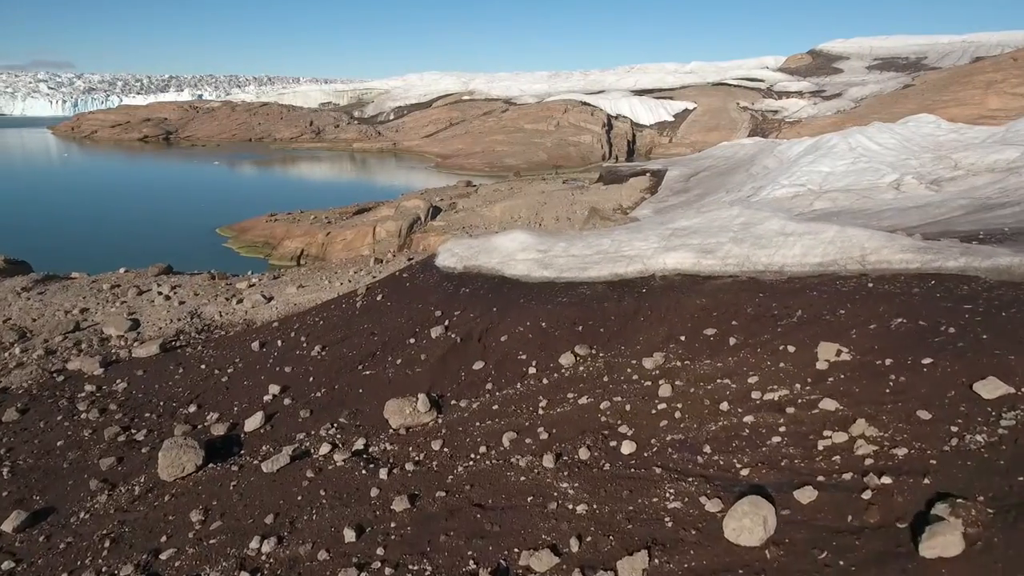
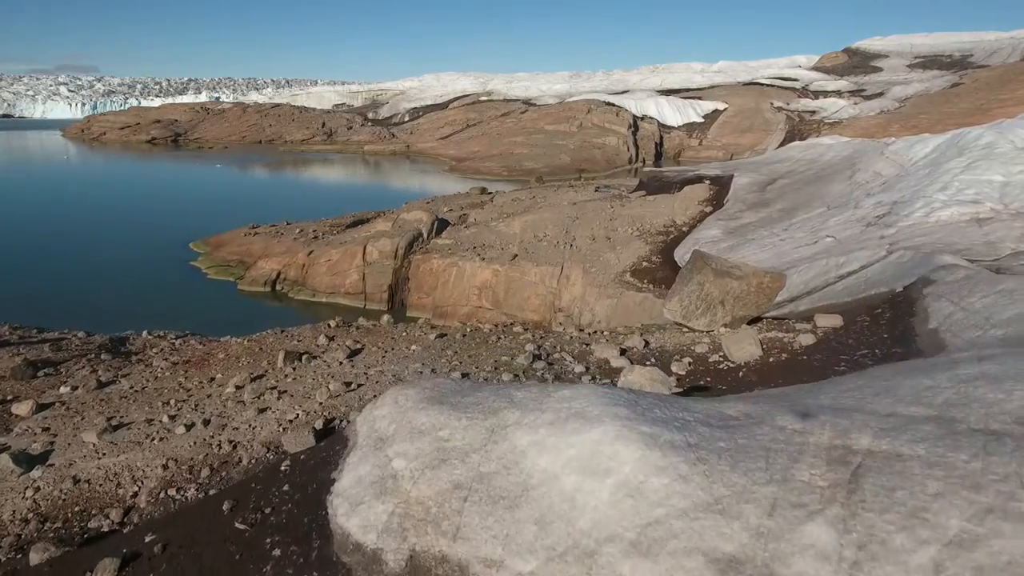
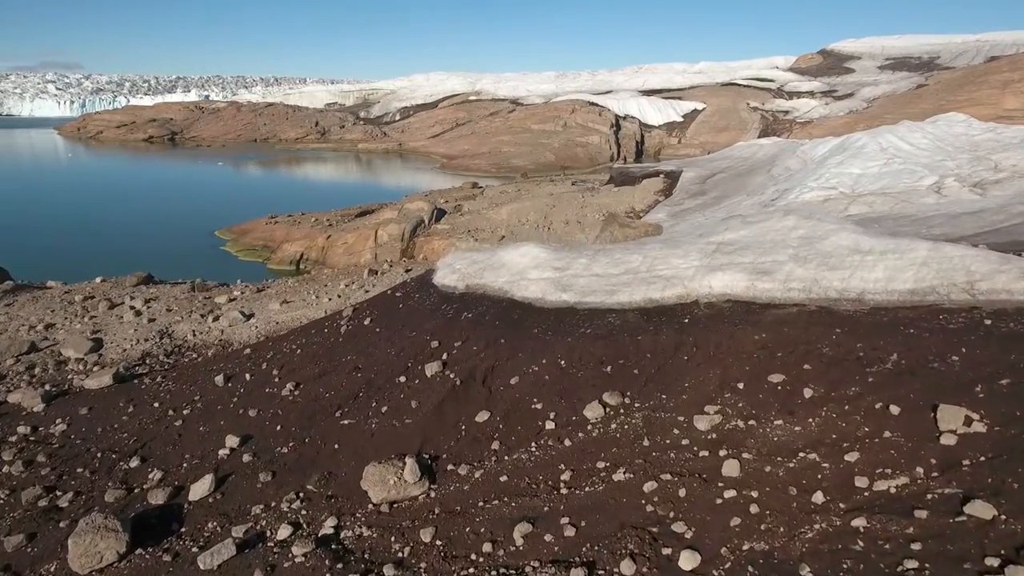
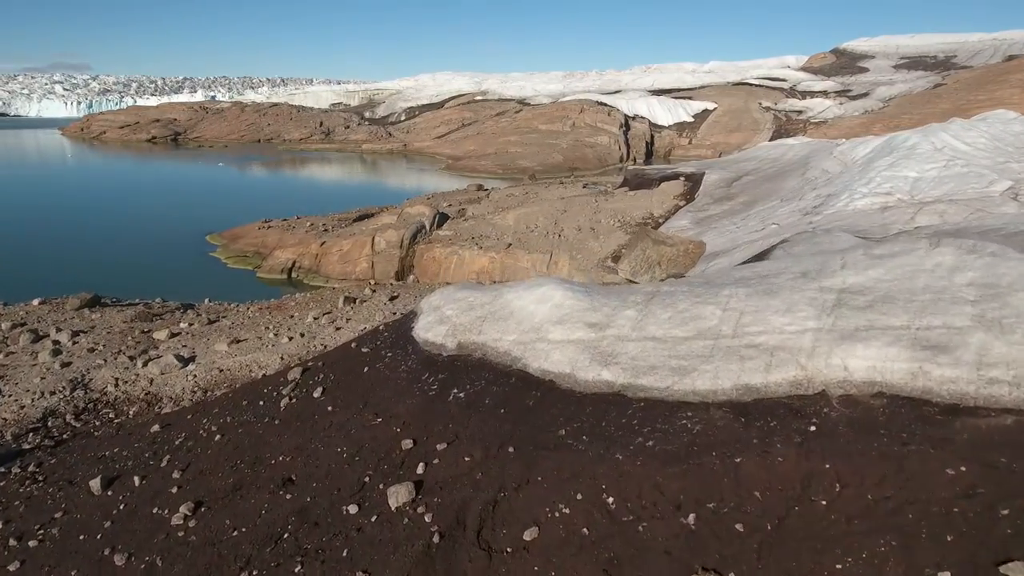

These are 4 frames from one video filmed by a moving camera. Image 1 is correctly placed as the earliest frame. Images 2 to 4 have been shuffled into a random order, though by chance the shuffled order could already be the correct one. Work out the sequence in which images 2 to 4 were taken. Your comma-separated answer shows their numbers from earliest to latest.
3, 4, 2
